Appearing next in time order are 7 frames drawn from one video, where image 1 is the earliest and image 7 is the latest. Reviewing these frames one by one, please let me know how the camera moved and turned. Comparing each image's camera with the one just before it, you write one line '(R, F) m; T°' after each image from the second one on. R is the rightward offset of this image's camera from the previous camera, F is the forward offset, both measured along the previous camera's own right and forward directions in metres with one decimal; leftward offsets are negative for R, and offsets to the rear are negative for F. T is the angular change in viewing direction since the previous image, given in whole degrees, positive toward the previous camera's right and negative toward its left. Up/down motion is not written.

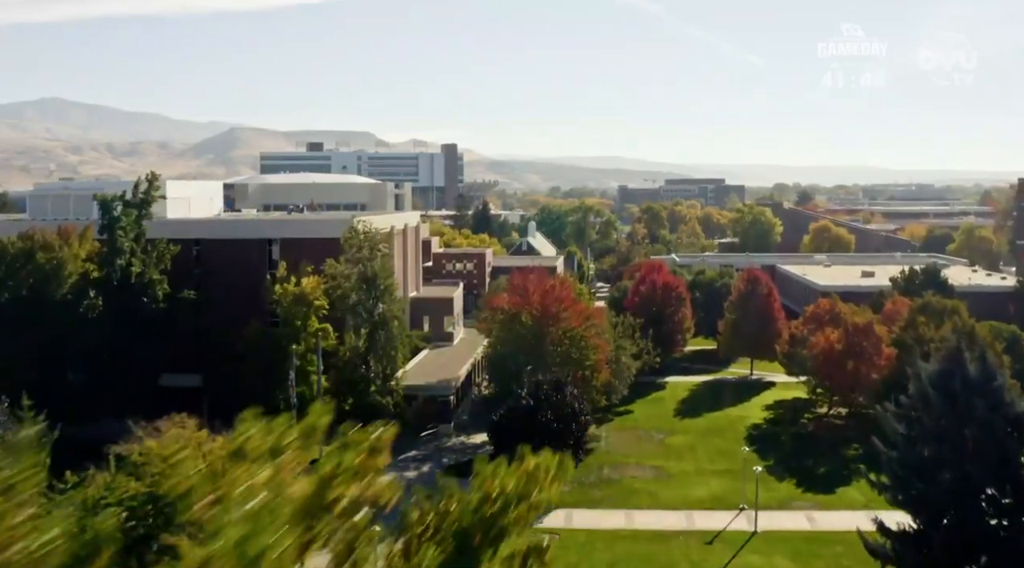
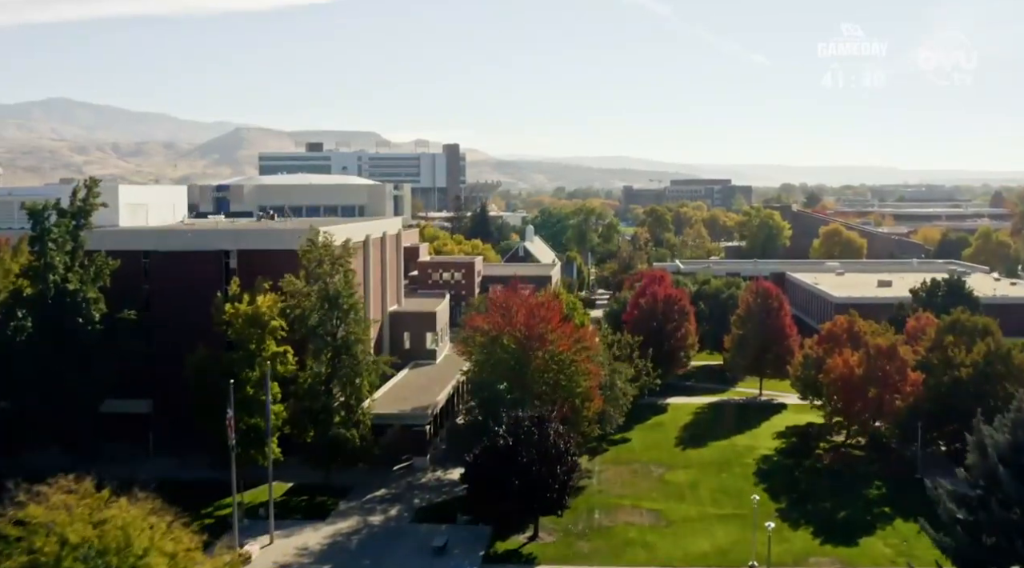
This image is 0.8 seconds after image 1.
(+0.9, +4.3) m; 0°
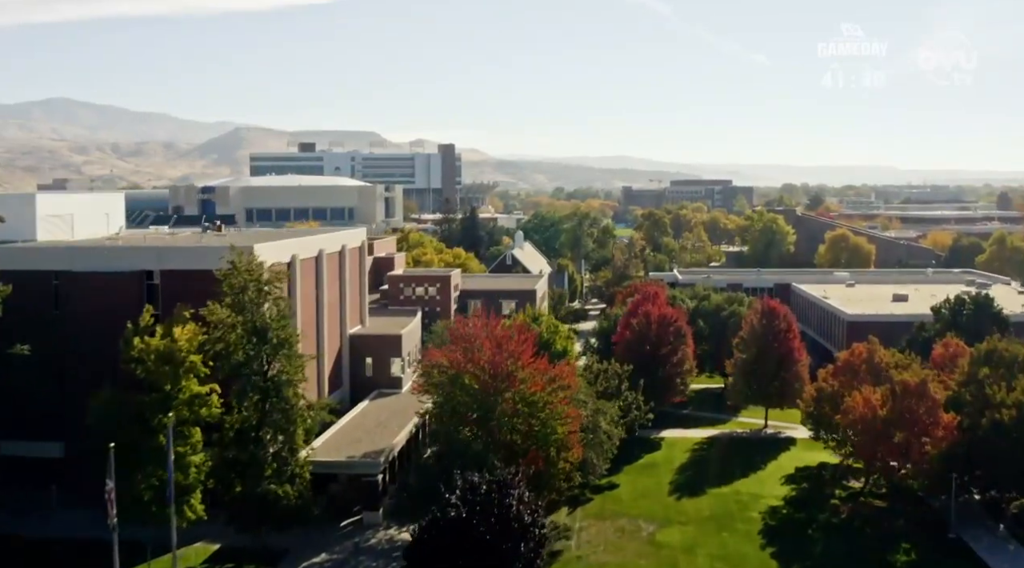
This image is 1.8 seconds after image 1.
(+1.1, +5.3) m; 0°
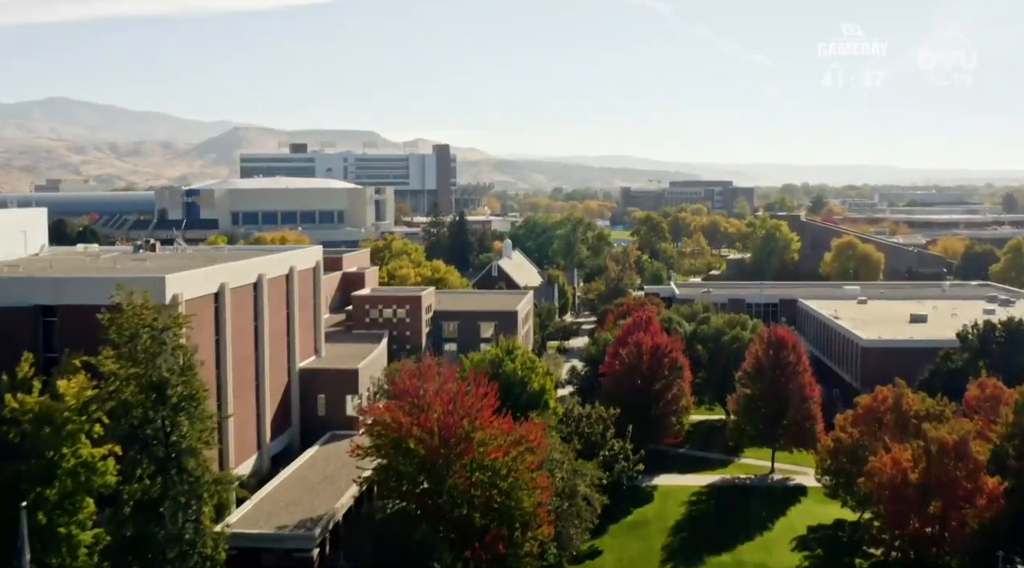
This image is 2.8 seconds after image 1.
(+1.1, +5.2) m; 0°
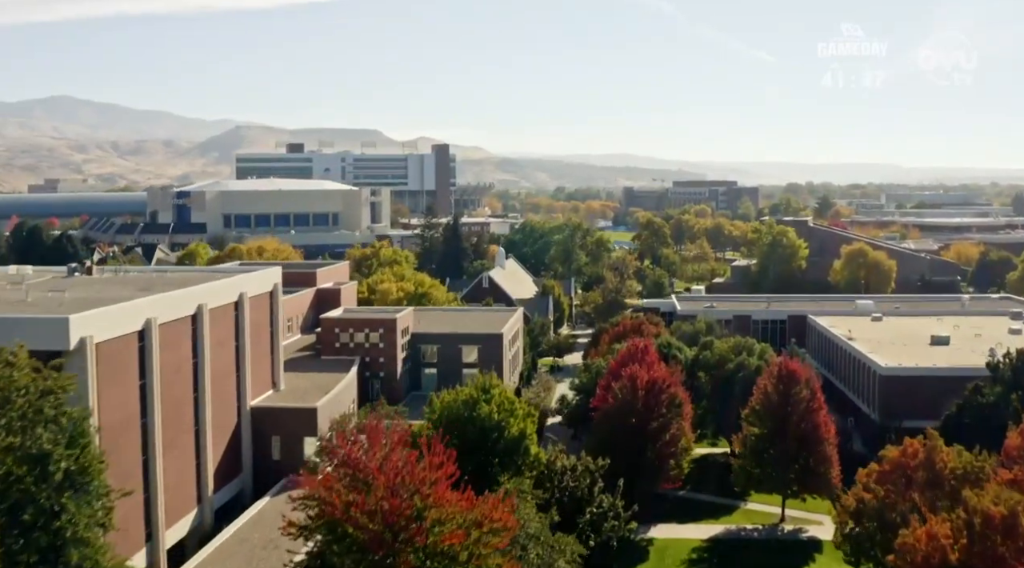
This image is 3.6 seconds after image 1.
(+0.9, +4.2) m; 0°
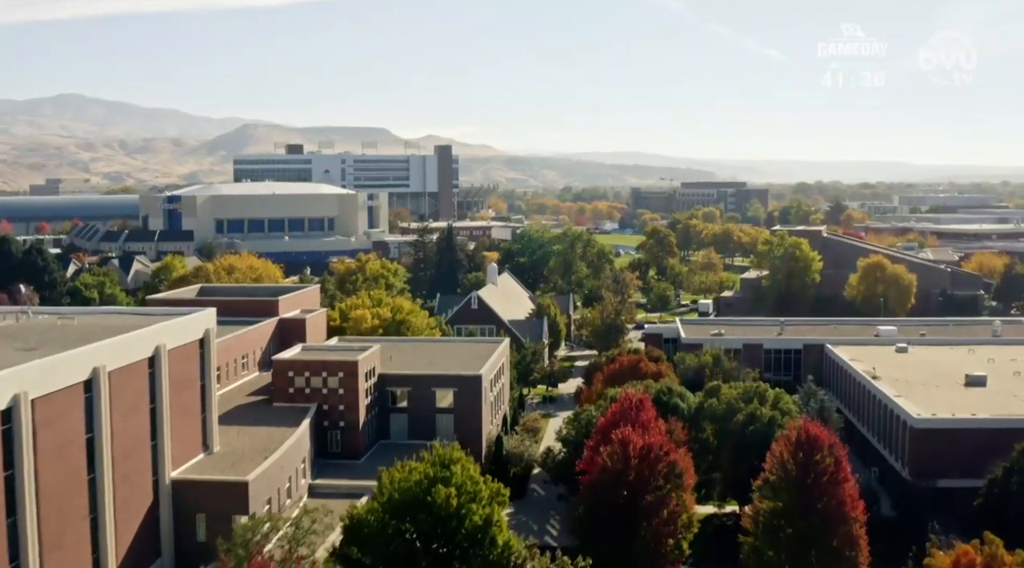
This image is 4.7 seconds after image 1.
(+1.1, +5.4) m; 0°
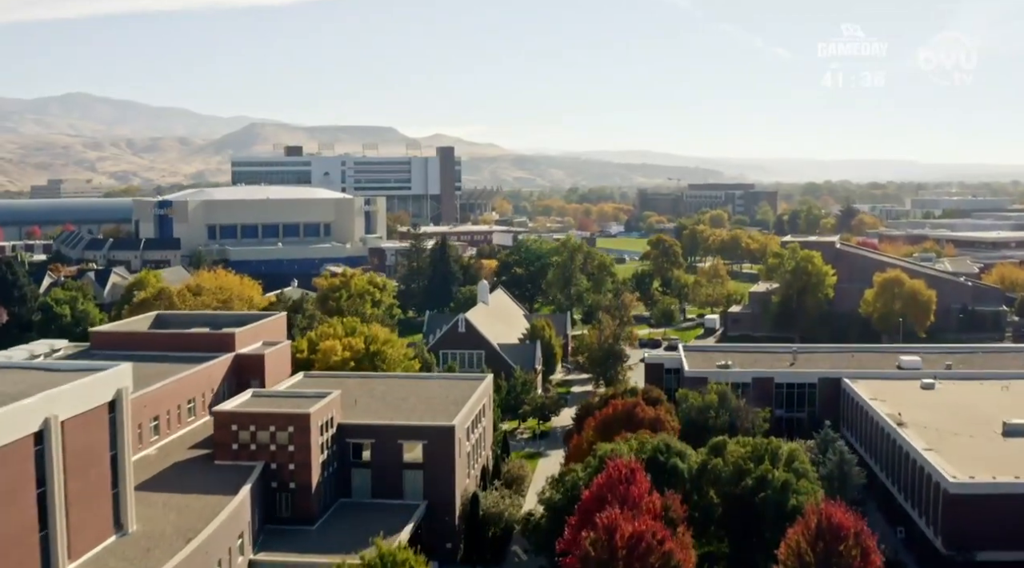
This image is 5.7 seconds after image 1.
(+1.1, +4.9) m; 0°
